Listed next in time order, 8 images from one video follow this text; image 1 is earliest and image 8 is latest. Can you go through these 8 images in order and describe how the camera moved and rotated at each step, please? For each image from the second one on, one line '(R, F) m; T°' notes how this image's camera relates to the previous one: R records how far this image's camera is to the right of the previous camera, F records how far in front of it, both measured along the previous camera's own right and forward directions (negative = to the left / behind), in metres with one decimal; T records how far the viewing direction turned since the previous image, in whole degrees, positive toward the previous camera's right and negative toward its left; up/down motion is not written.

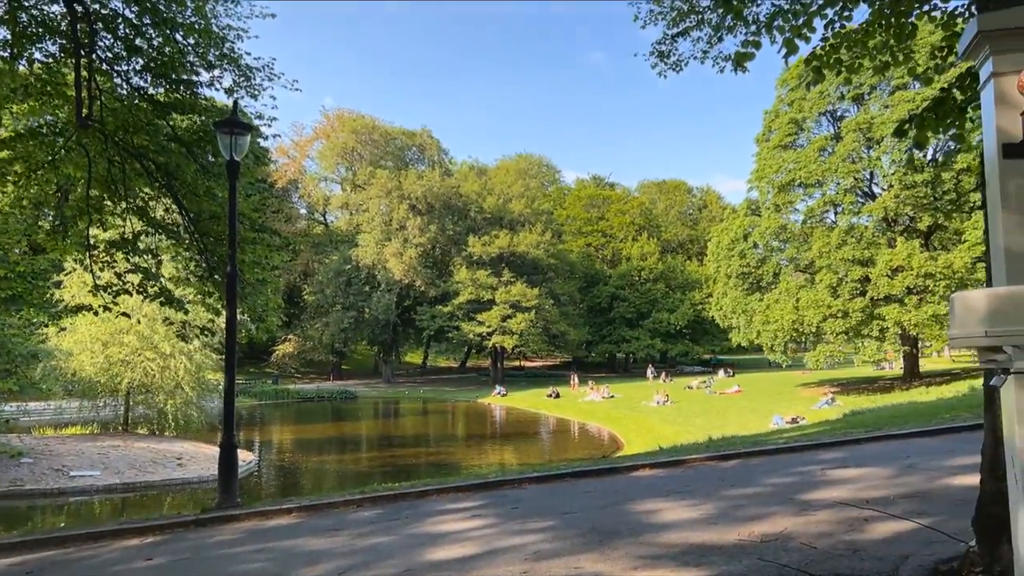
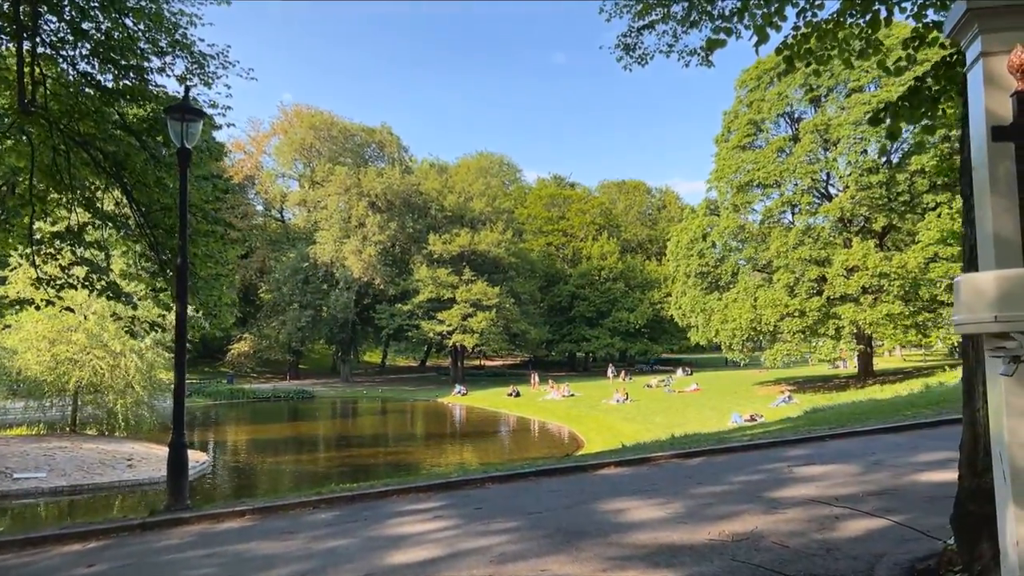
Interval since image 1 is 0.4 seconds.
(0.0, +0.2) m; +3°
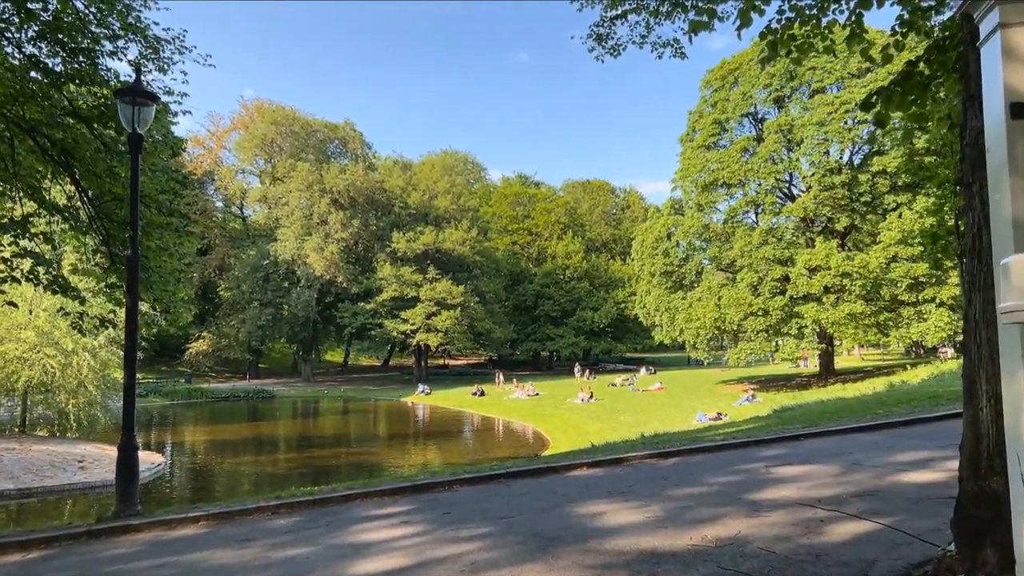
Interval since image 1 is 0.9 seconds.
(-0.1, +0.3) m; +3°
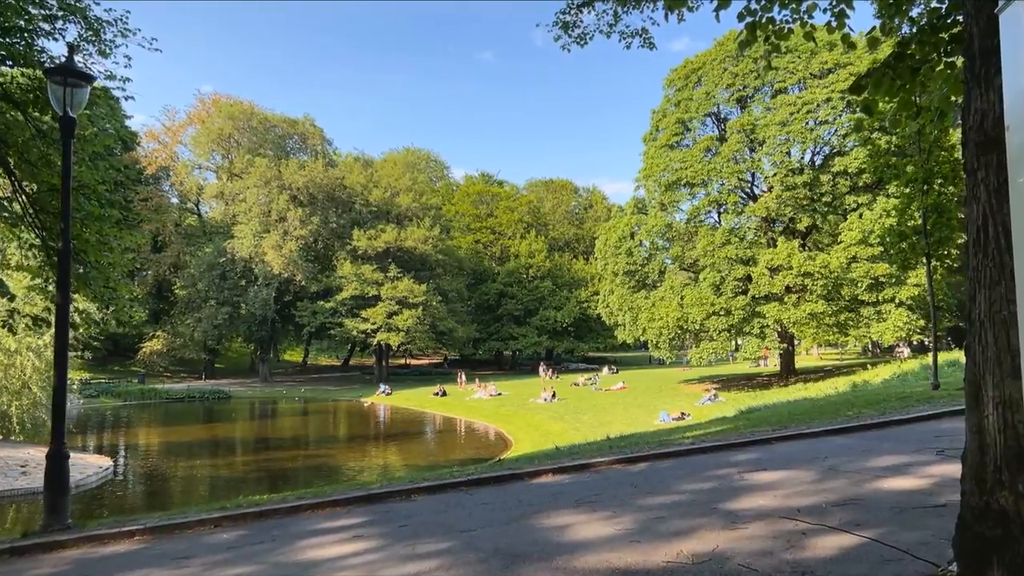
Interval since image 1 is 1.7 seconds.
(0.0, +0.4) m; +3°
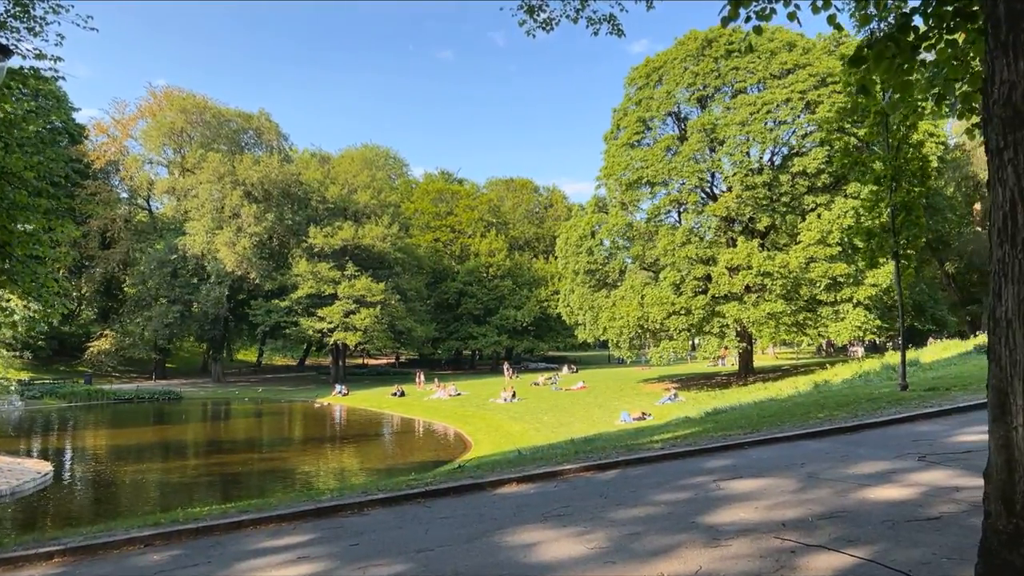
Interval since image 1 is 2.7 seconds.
(0.0, +0.5) m; +4°
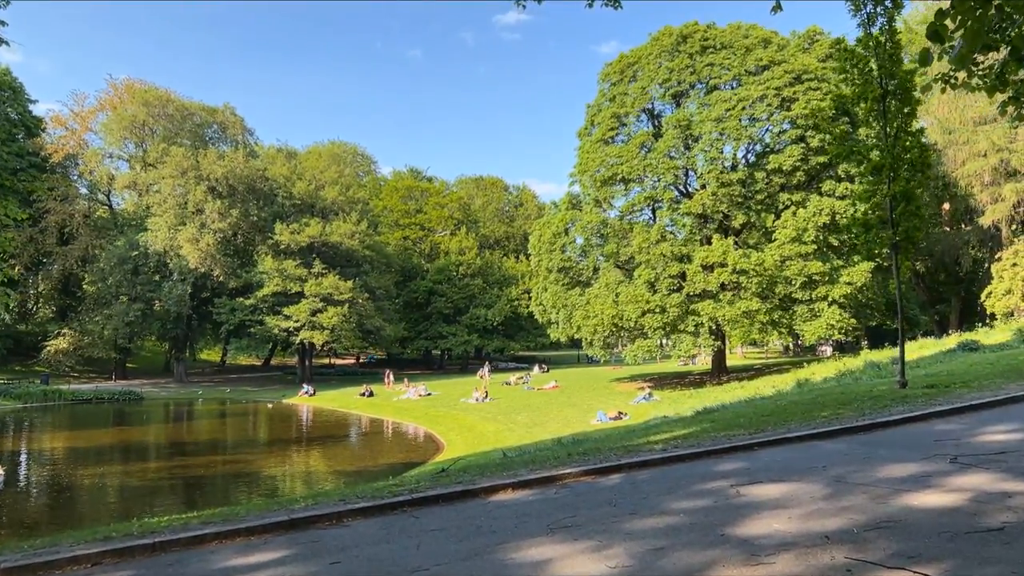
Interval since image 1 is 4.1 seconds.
(-0.3, +0.6) m; +3°
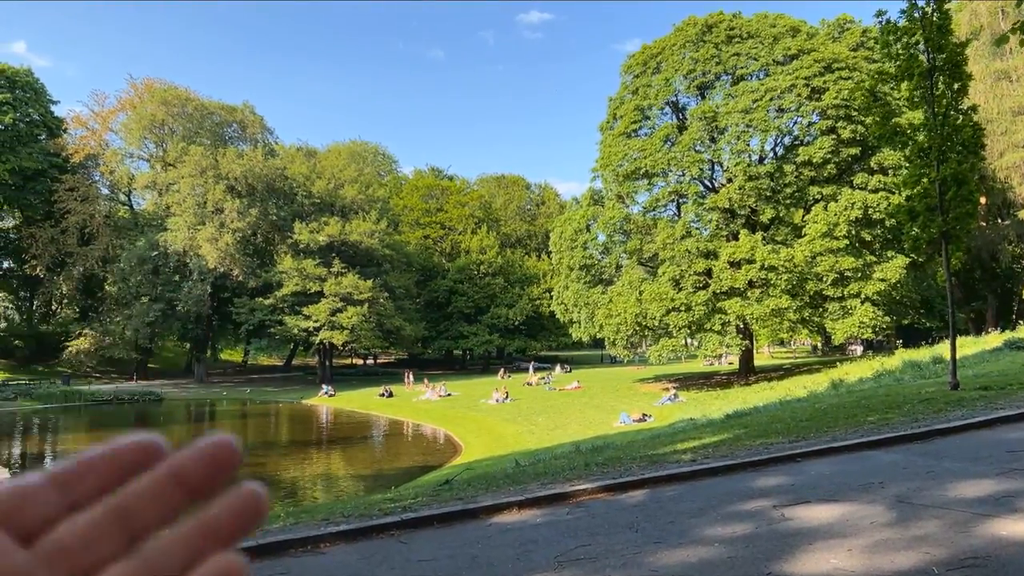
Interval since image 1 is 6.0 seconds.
(+0.1, +0.7) m; -2°
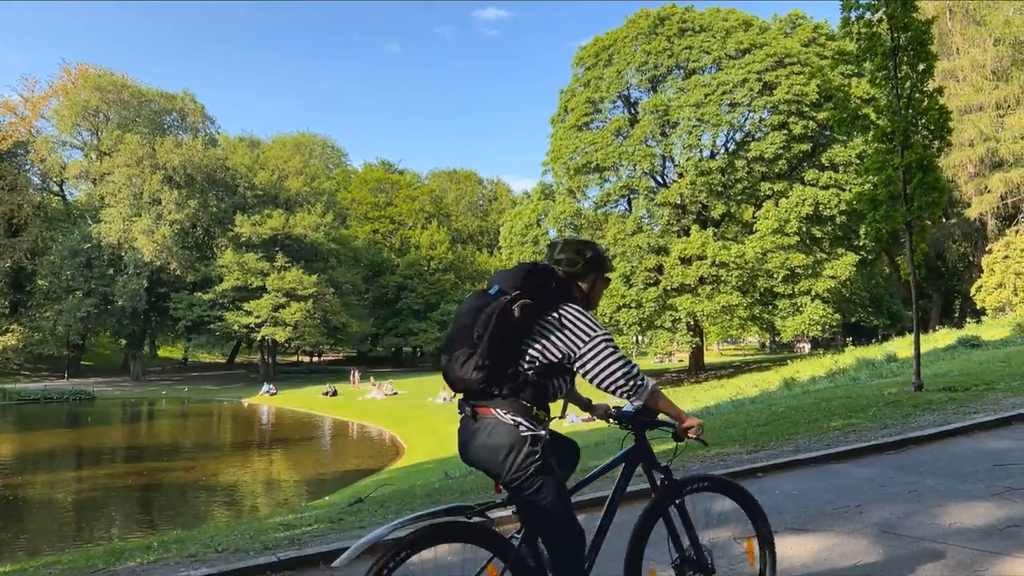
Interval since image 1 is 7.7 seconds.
(+0.3, +0.9) m; +4°
